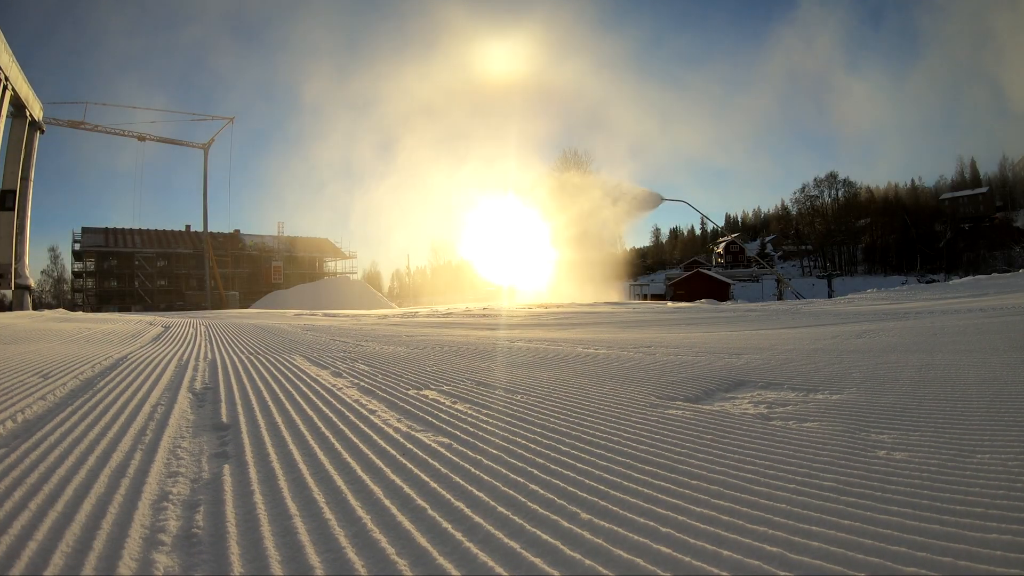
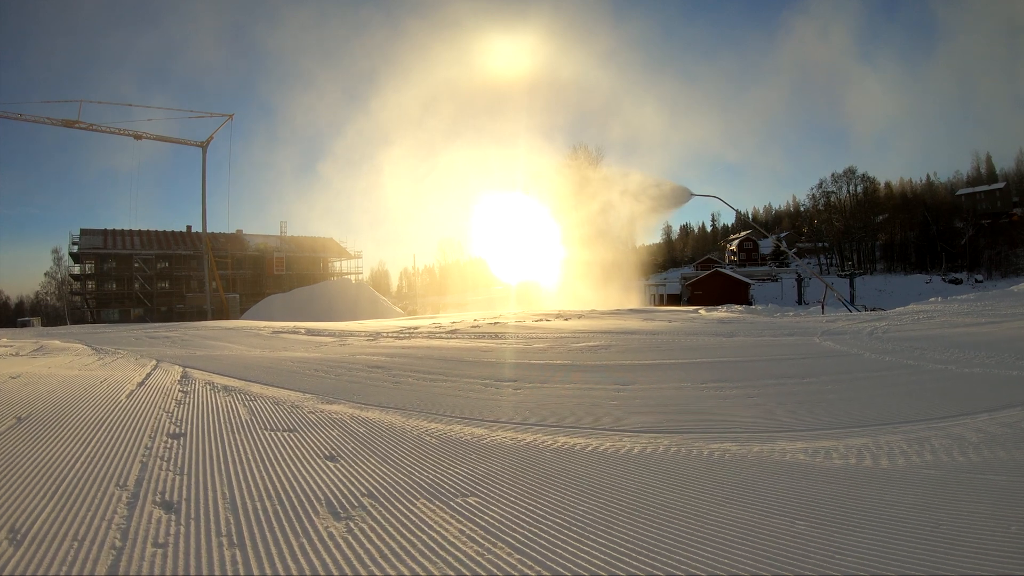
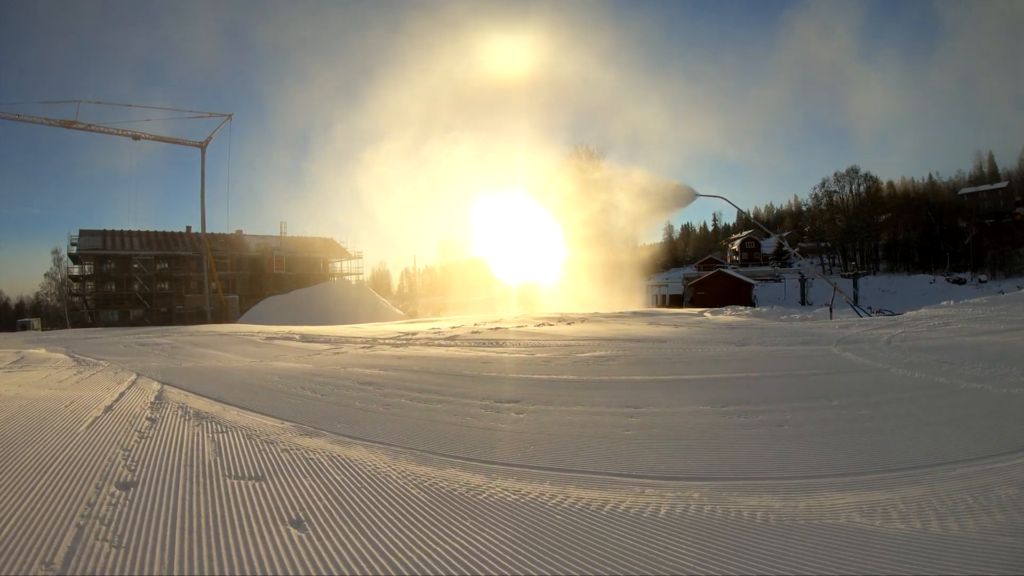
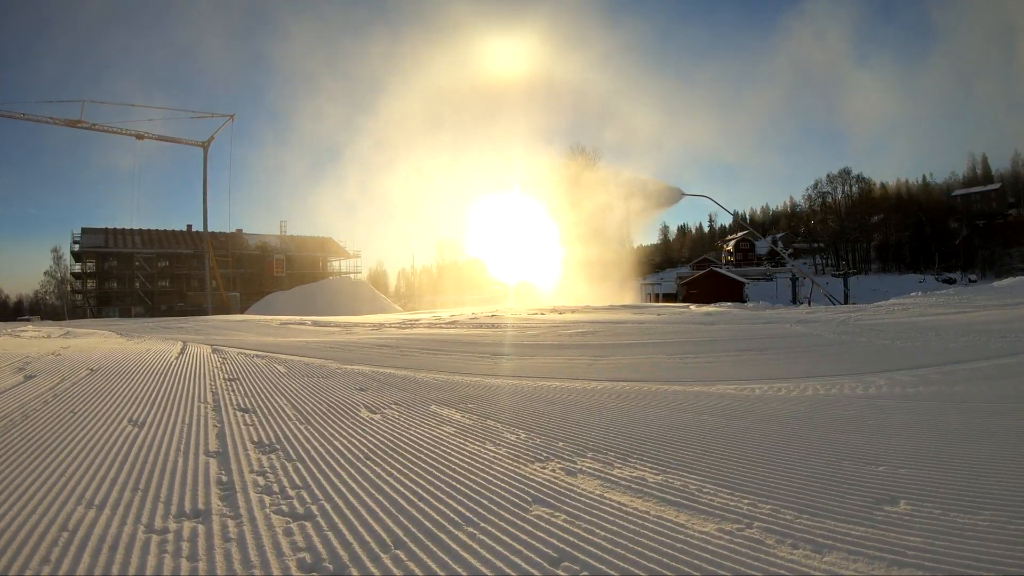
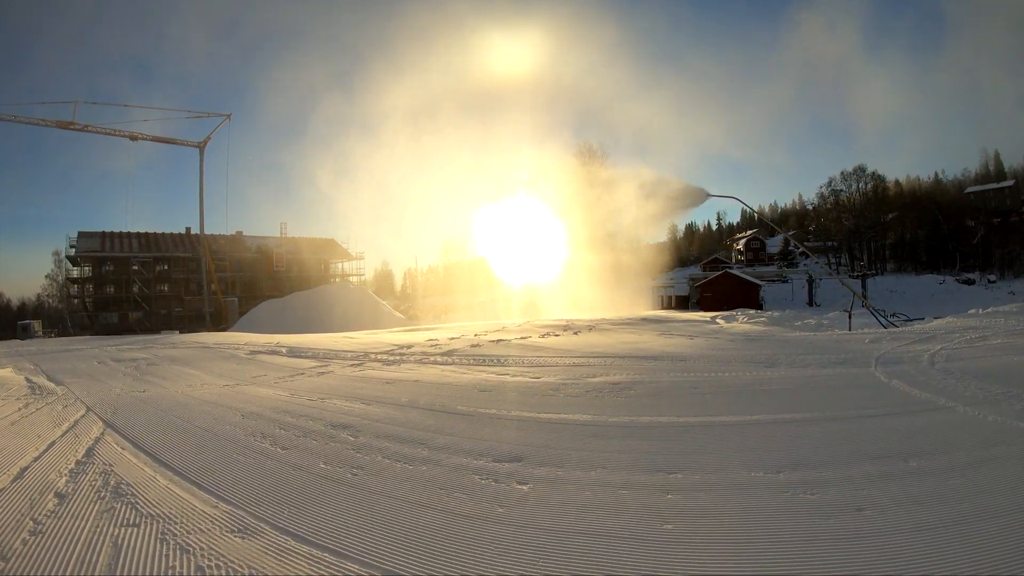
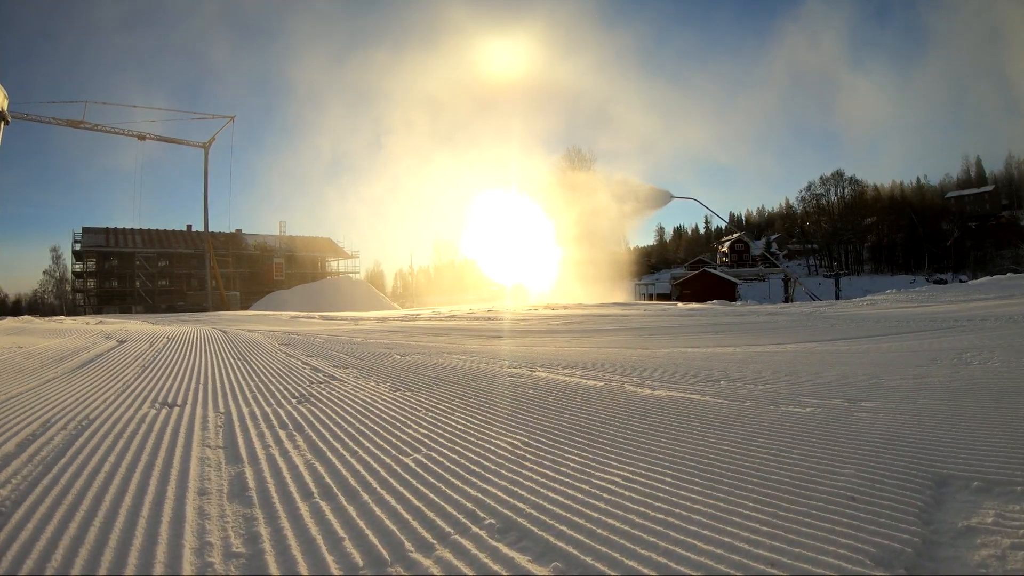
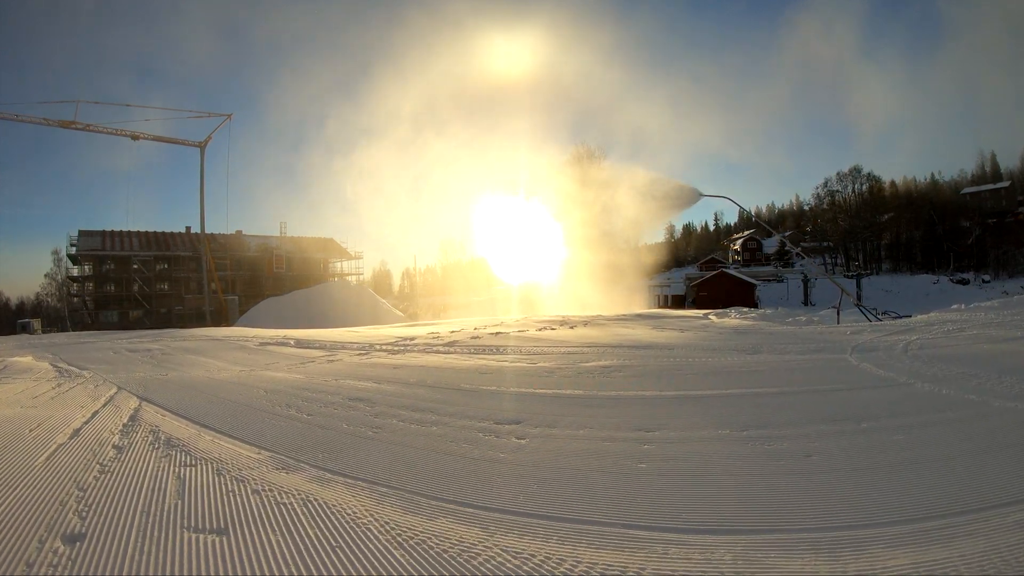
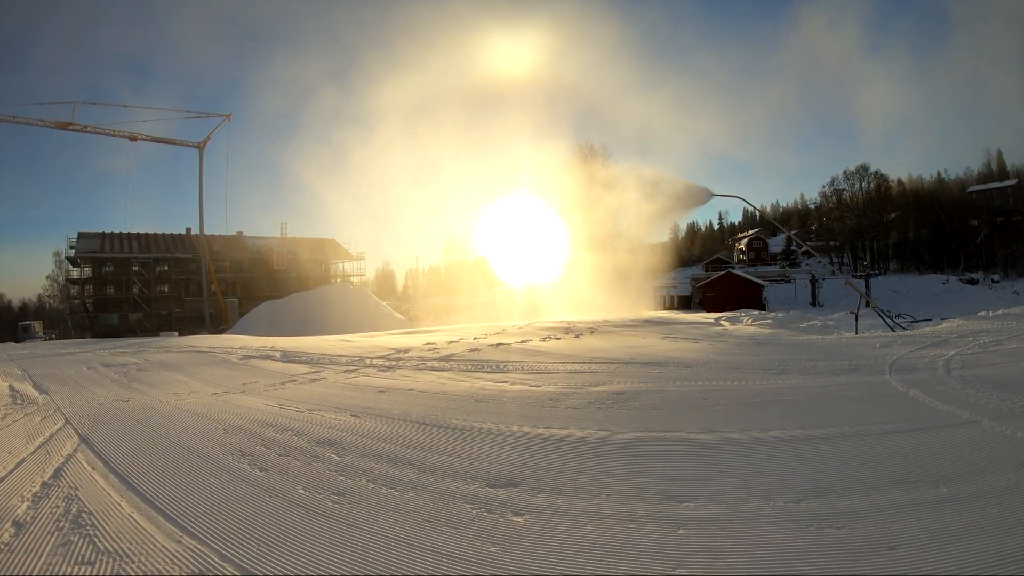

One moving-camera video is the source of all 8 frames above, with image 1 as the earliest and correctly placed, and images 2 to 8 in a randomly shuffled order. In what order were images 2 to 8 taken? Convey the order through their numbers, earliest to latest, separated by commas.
6, 4, 2, 3, 7, 5, 8
